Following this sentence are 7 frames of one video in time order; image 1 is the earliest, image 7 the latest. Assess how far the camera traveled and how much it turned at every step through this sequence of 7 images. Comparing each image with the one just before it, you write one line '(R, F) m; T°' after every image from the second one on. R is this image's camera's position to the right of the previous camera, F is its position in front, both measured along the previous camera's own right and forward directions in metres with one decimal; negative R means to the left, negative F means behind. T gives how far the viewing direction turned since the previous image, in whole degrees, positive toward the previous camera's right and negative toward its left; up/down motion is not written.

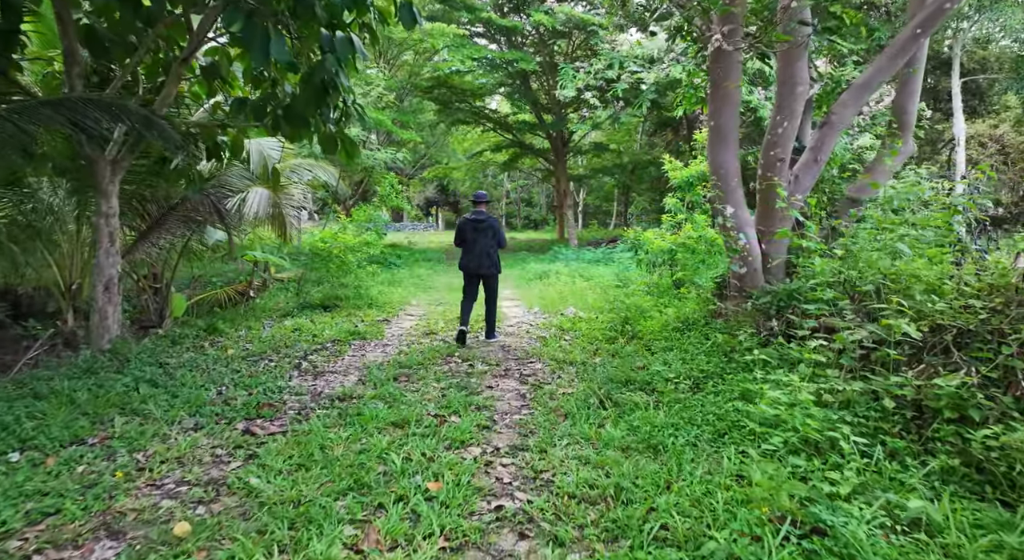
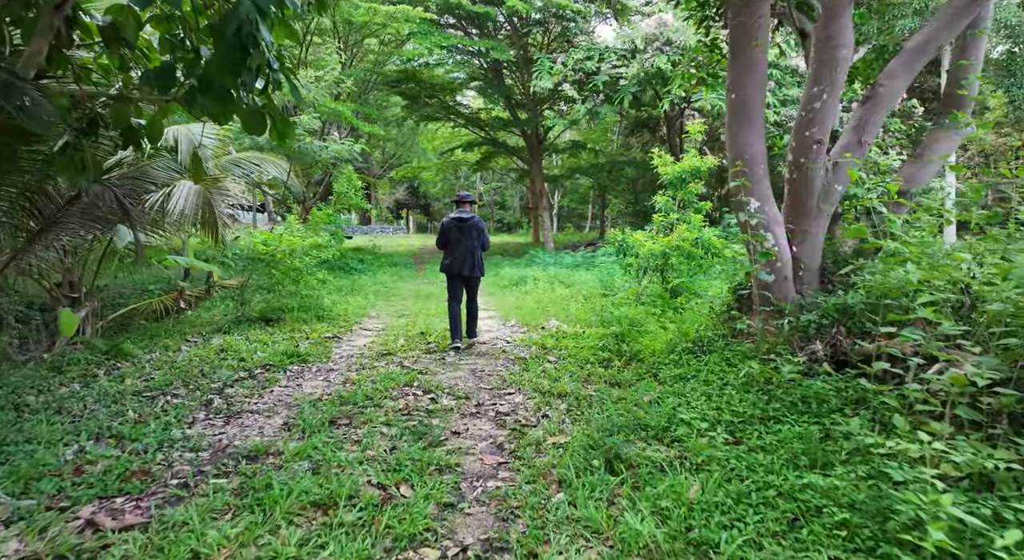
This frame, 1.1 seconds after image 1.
(0.0, +1.2) m; +2°
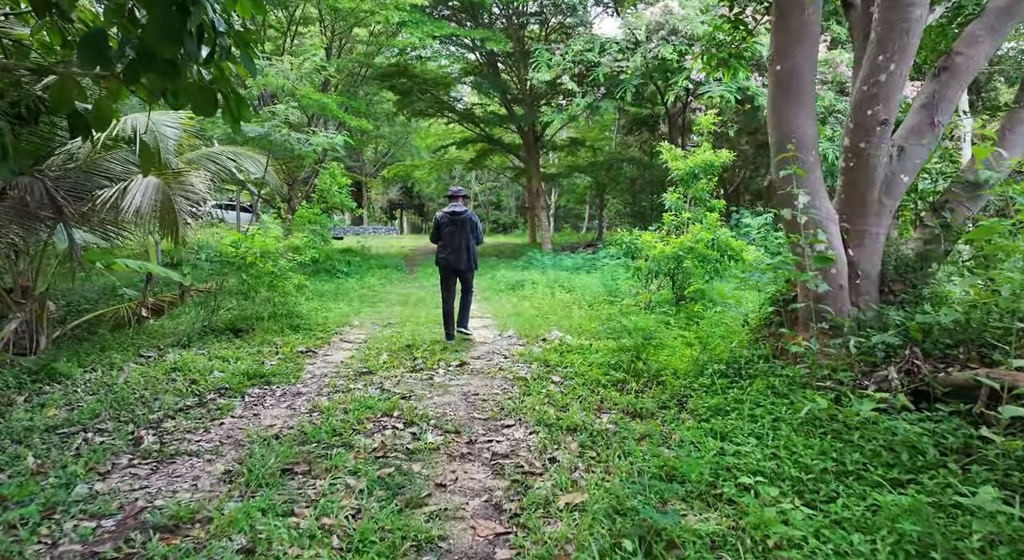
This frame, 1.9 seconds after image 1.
(0.0, +0.8) m; 0°
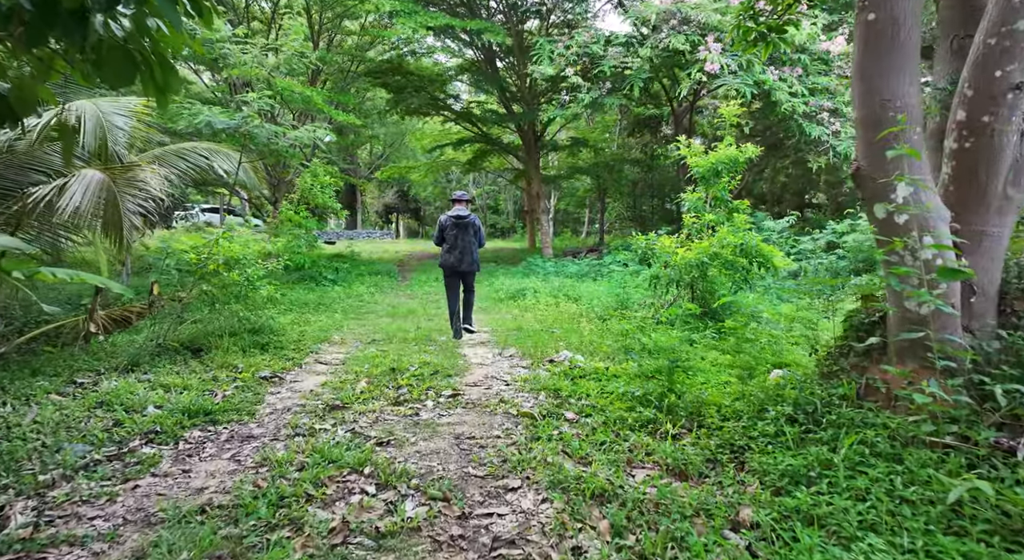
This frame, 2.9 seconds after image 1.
(0.0, +1.0) m; 0°
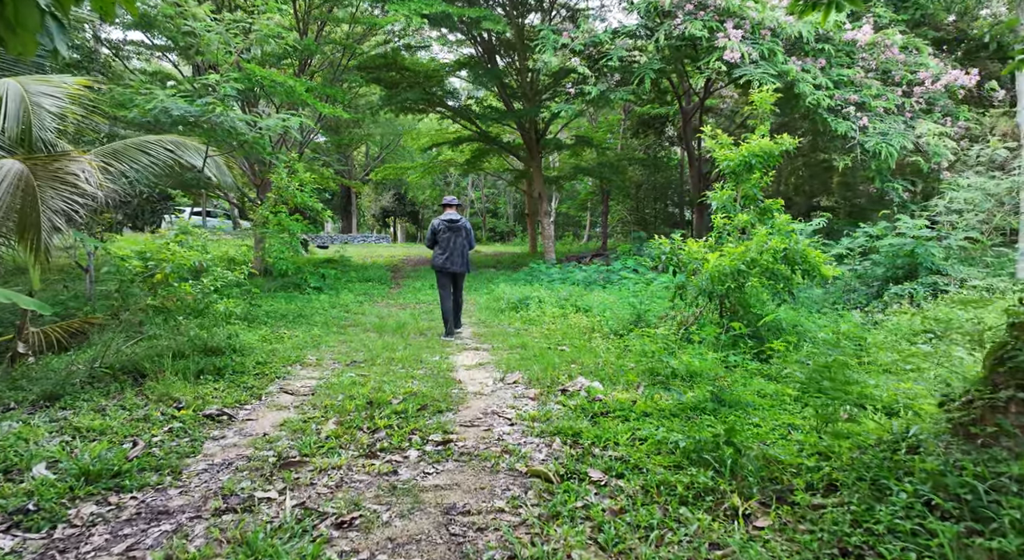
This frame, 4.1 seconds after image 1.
(0.0, +1.1) m; 0°
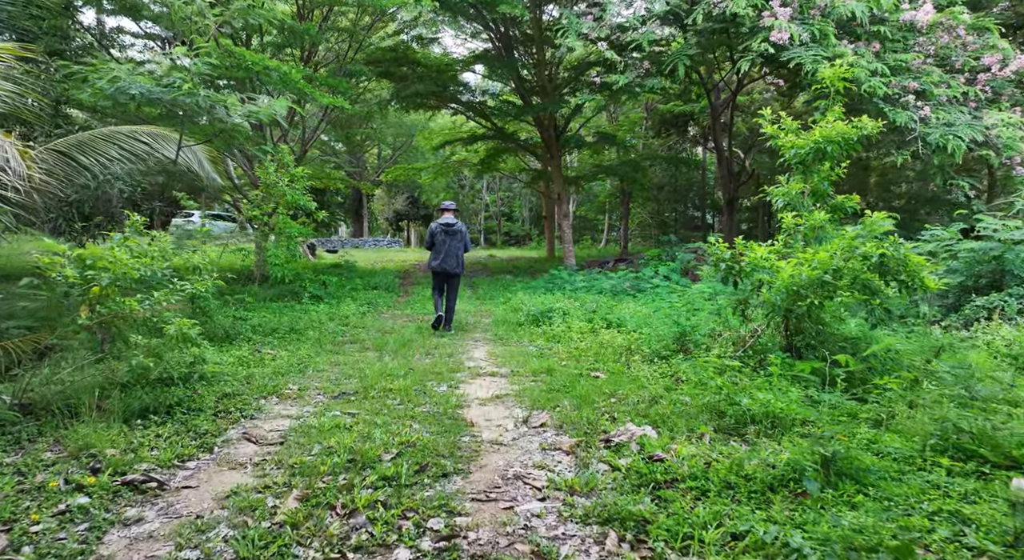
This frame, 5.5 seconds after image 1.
(-0.1, +1.2) m; -1°
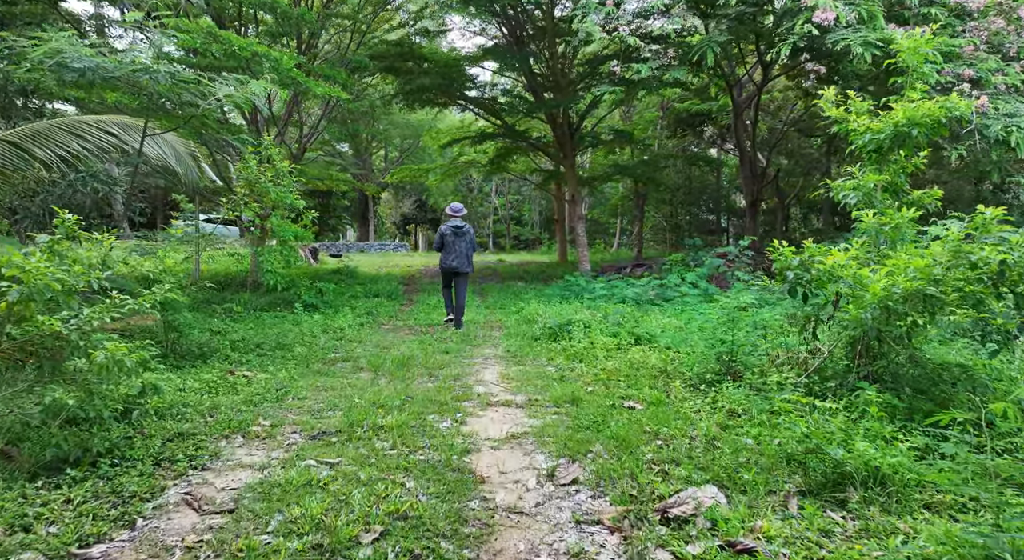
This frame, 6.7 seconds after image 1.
(-0.1, +1.0) m; -1°
